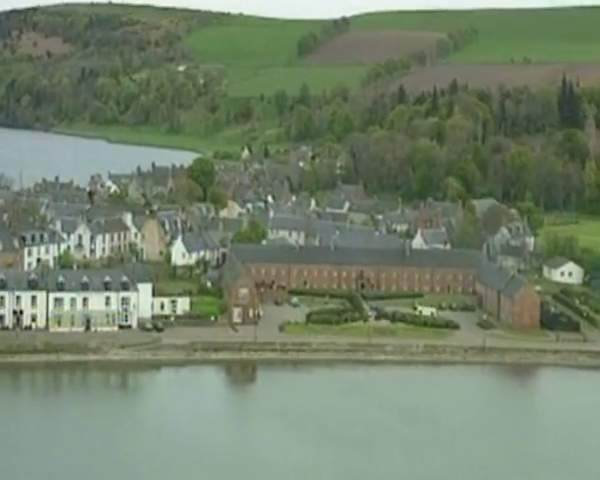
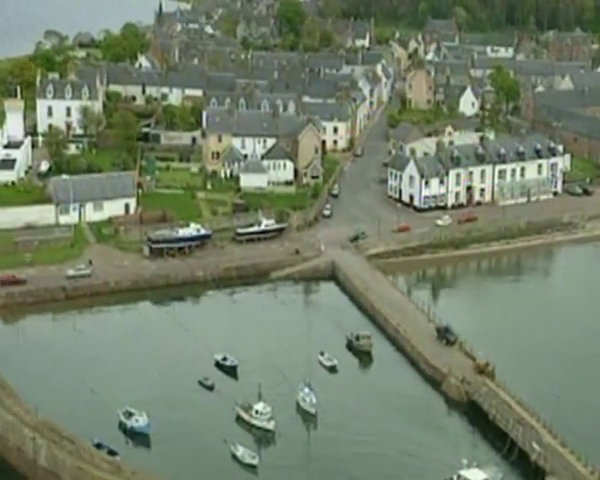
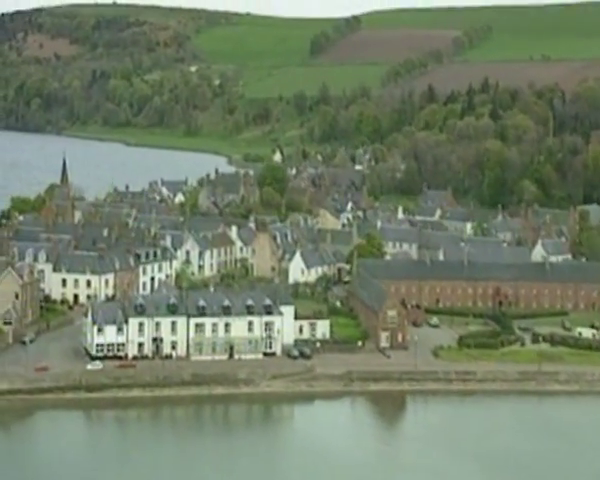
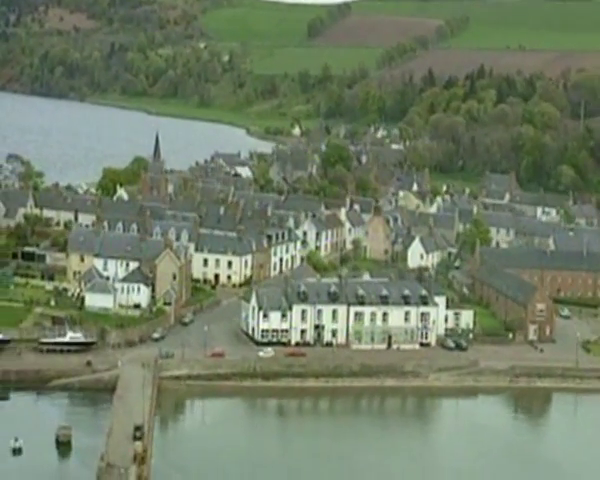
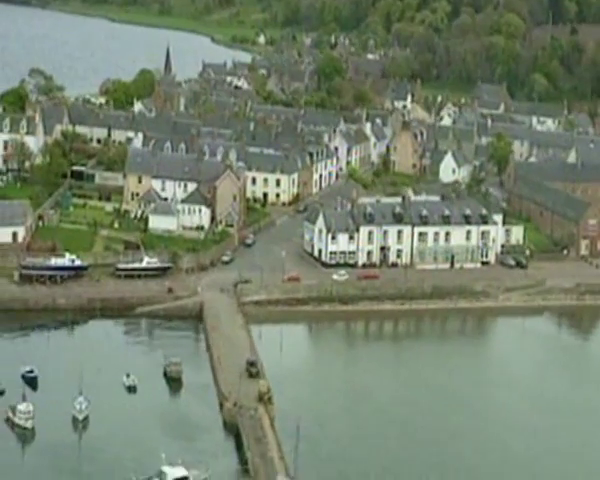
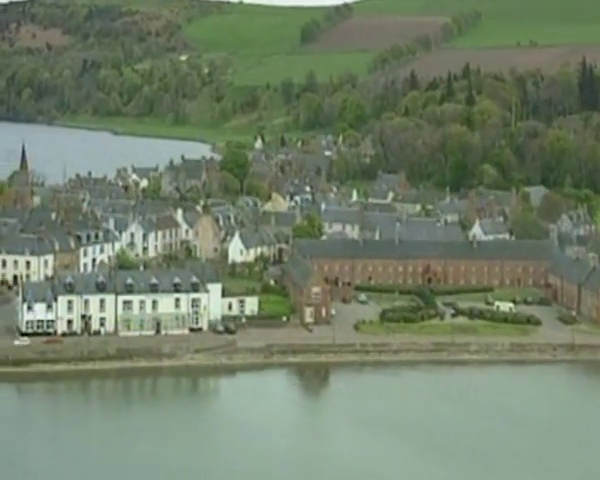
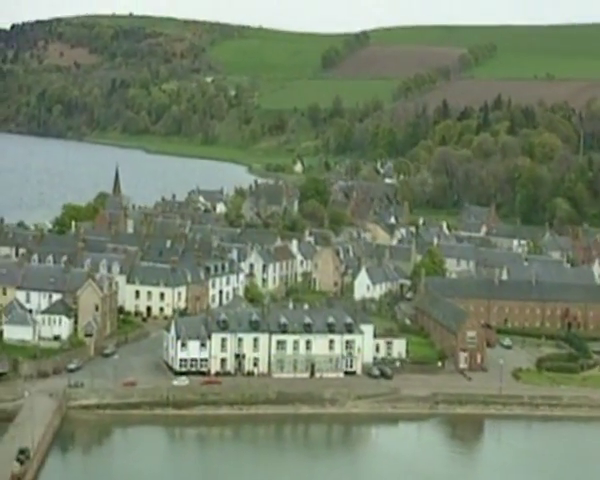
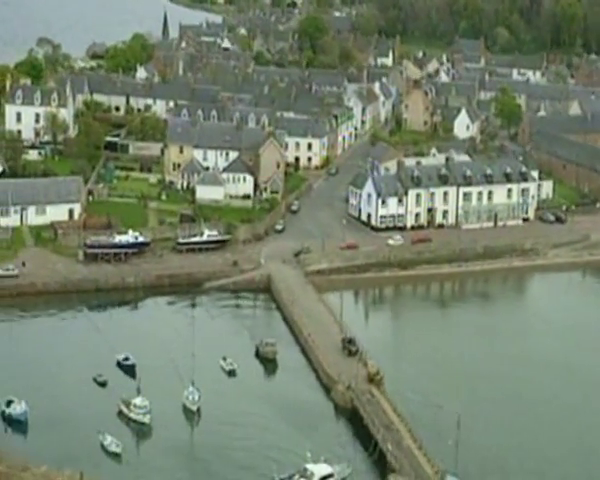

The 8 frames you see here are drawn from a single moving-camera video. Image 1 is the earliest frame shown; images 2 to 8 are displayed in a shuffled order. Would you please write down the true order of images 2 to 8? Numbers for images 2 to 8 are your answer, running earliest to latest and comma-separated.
6, 3, 7, 4, 5, 8, 2
